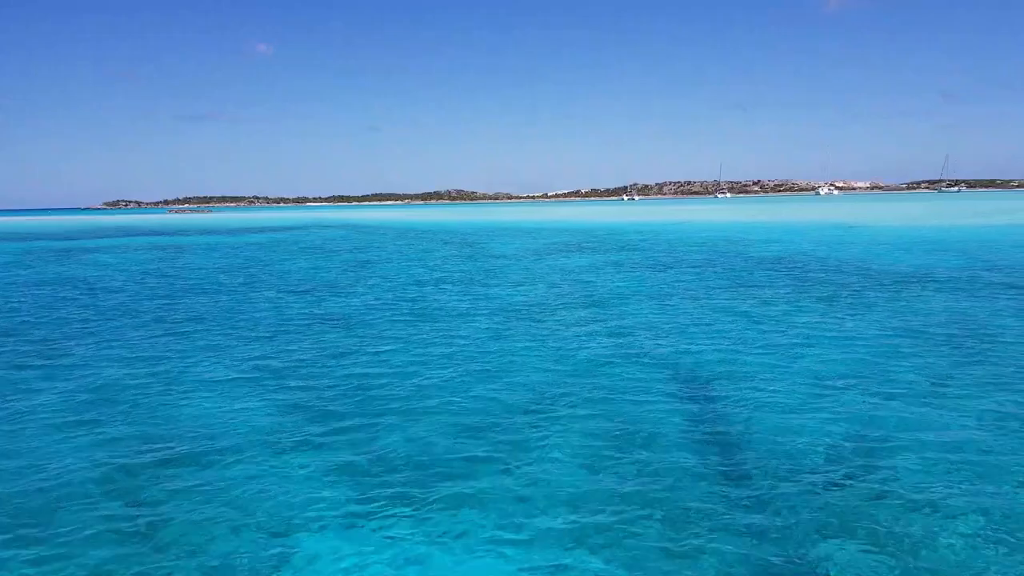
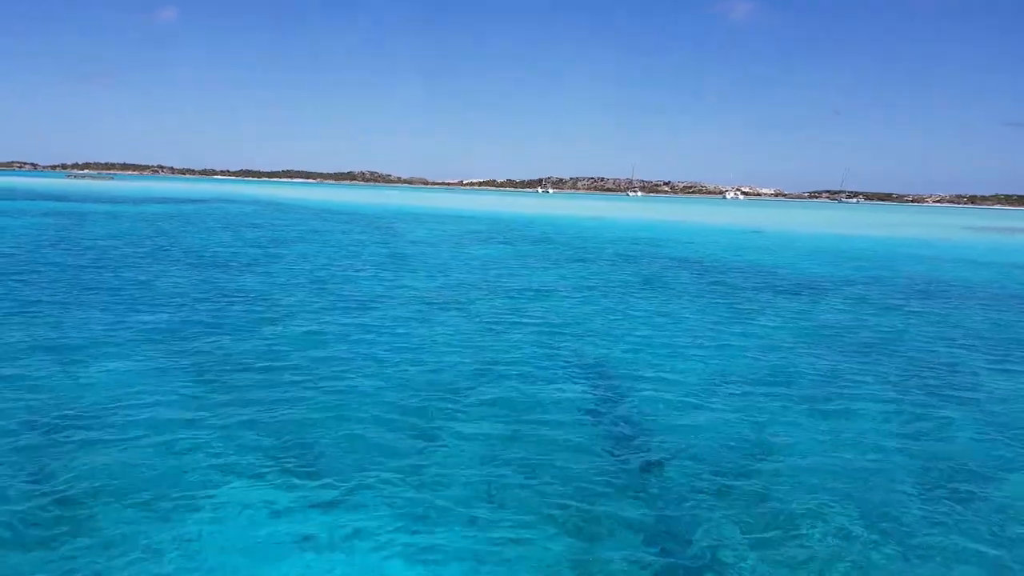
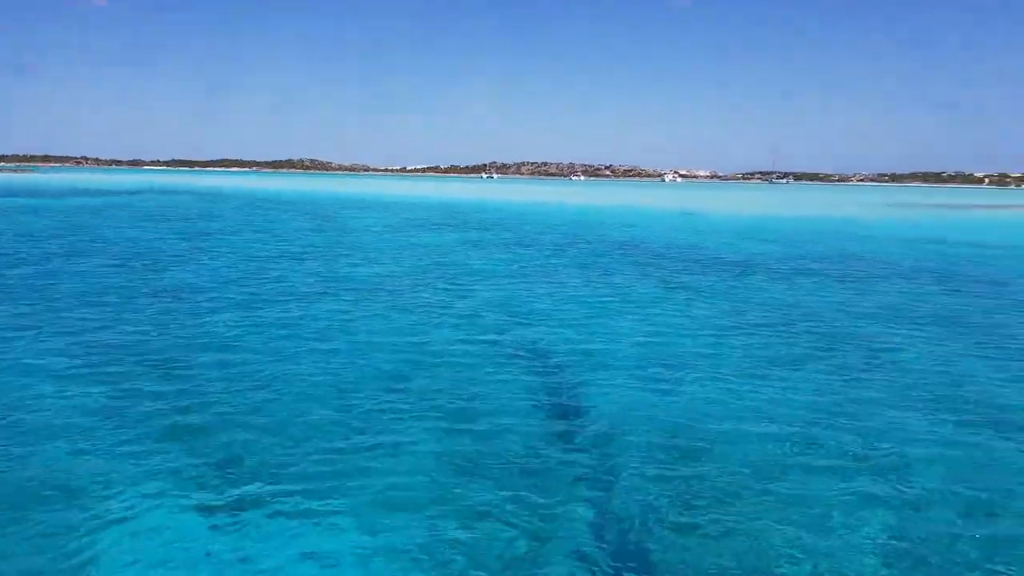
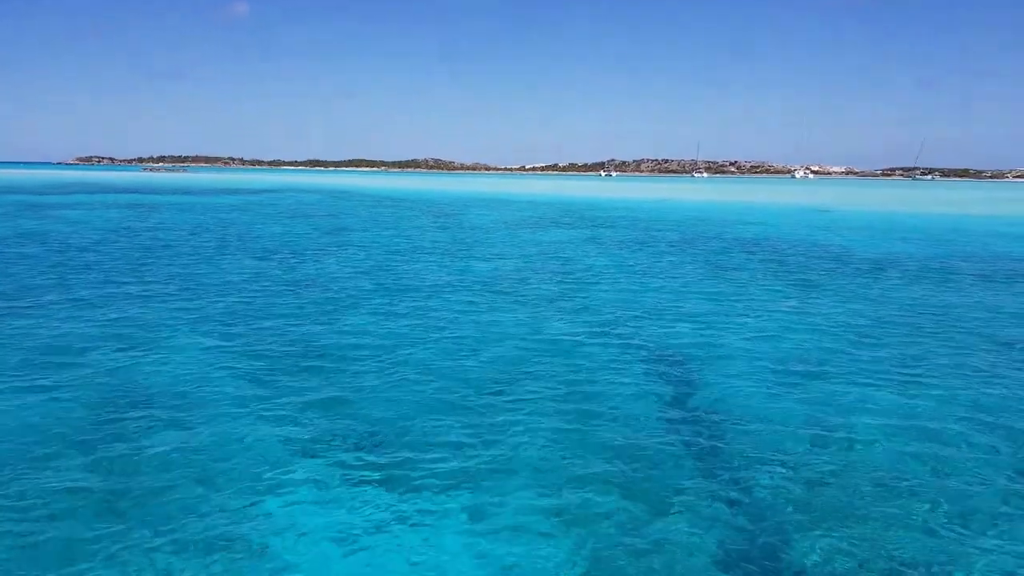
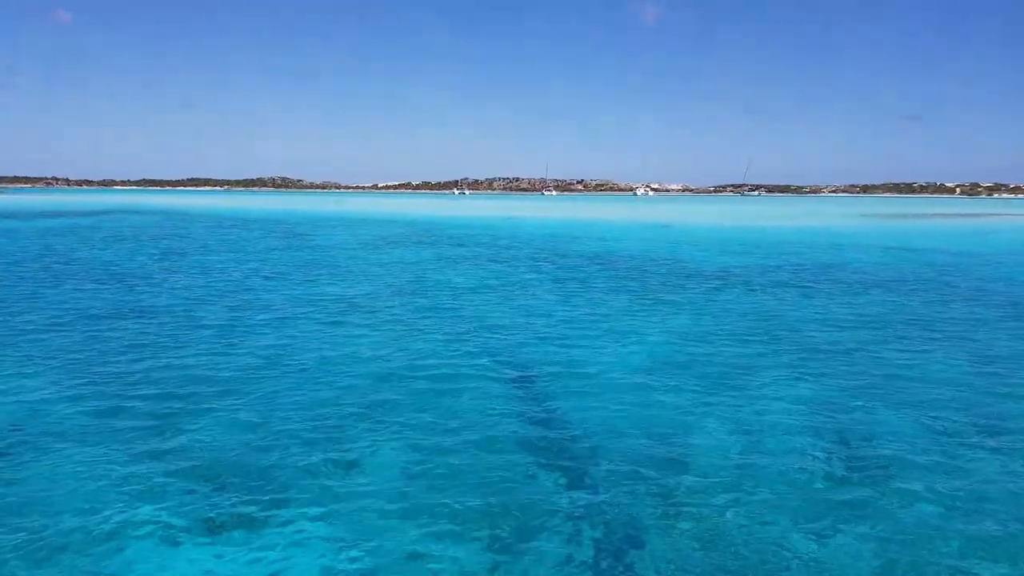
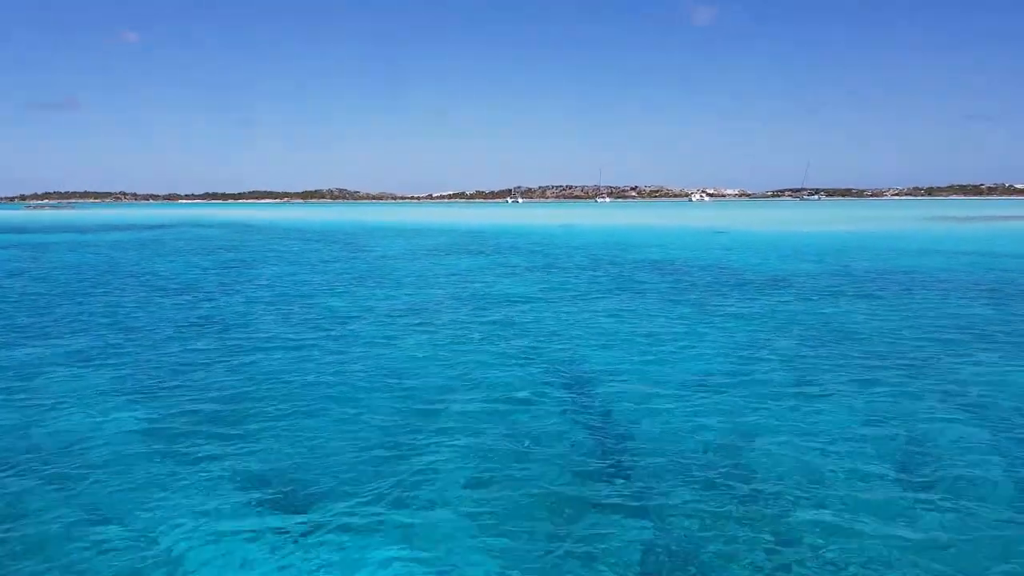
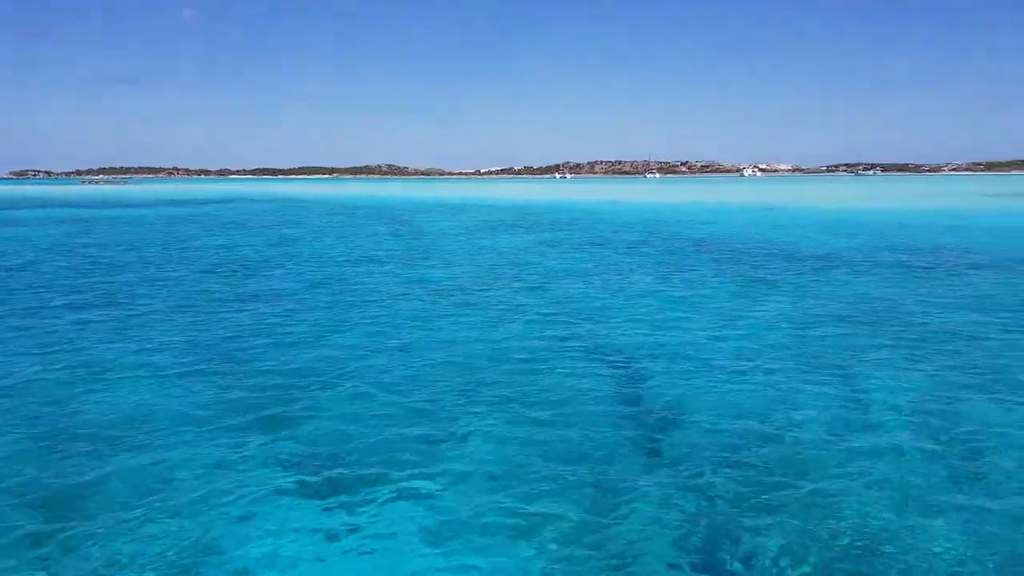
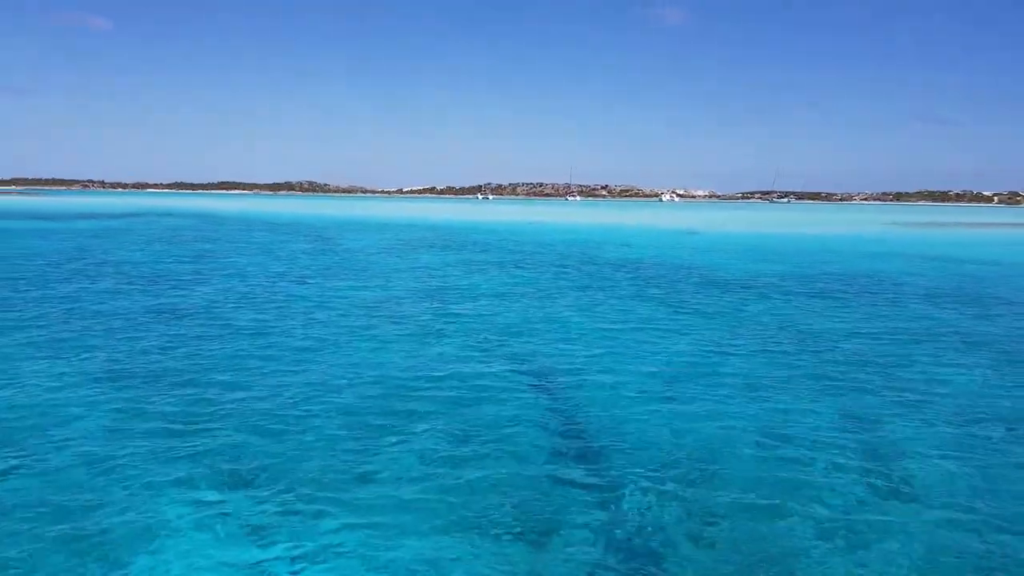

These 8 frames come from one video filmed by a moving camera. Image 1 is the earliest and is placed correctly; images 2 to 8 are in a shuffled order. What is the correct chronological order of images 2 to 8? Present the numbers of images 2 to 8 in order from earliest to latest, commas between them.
4, 7, 3, 5, 8, 6, 2
